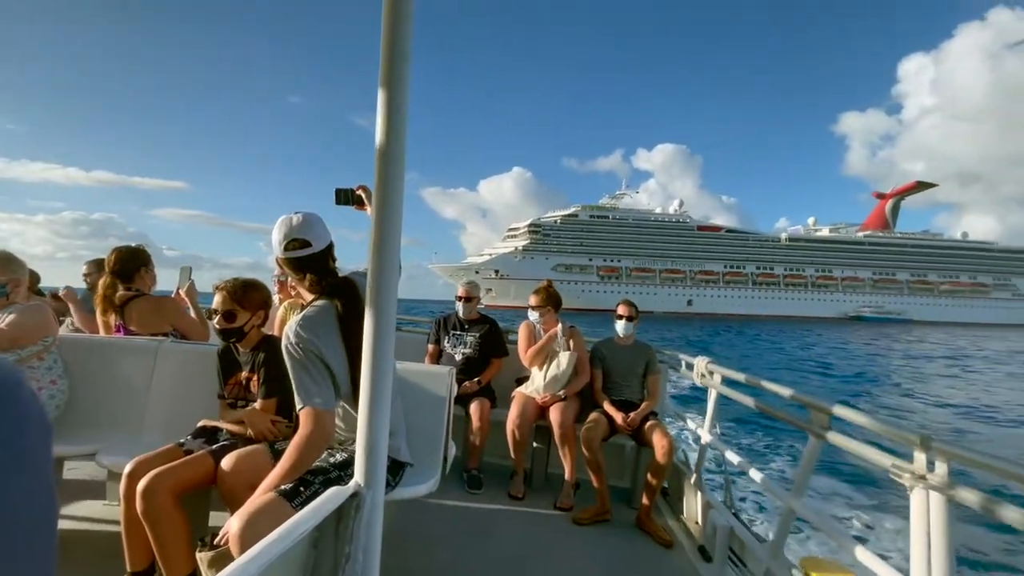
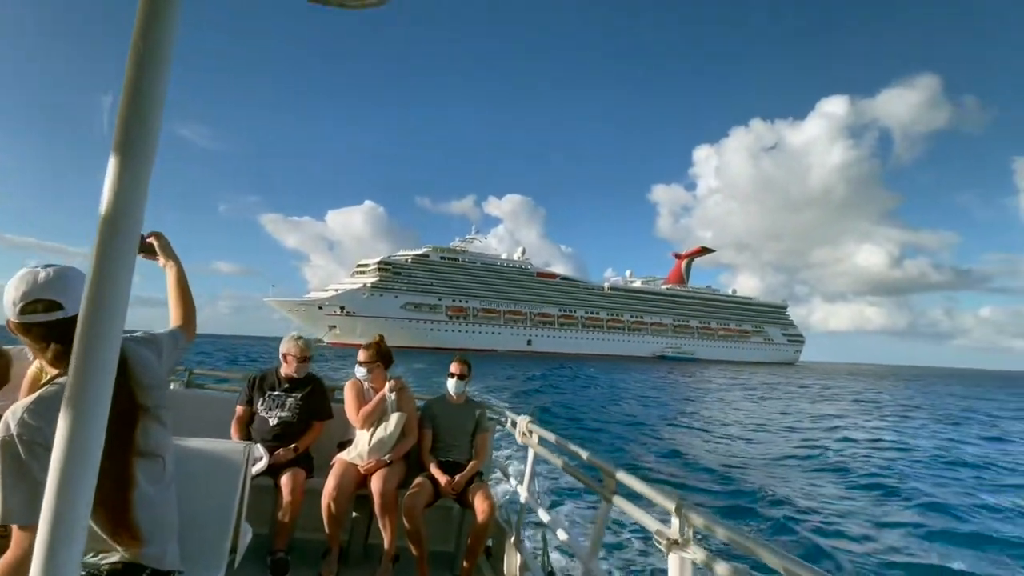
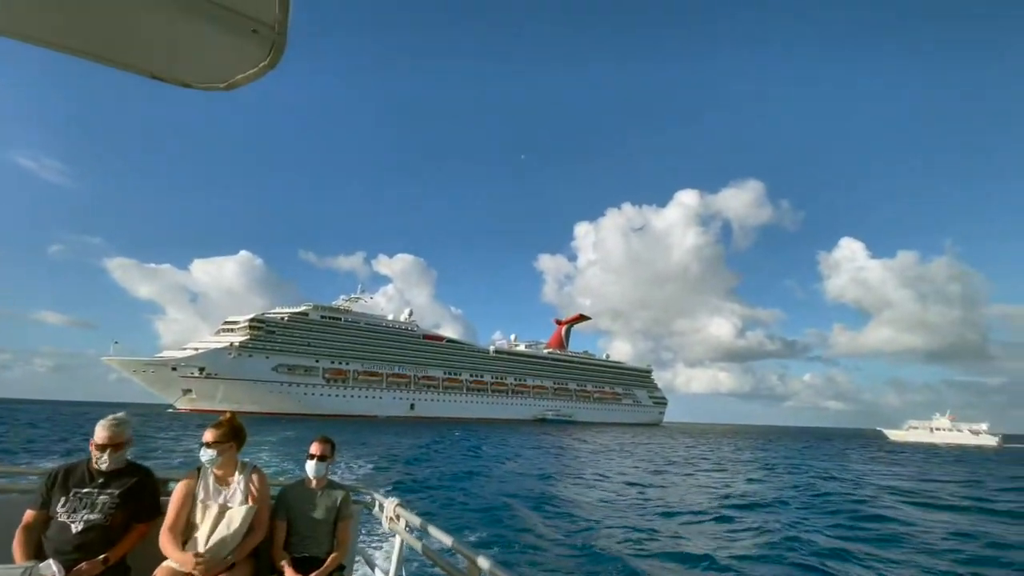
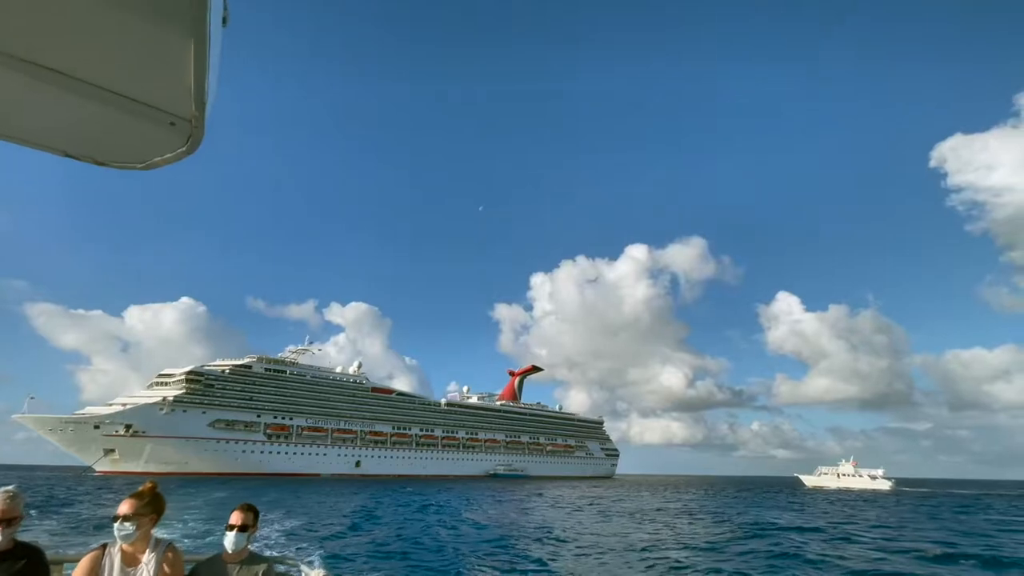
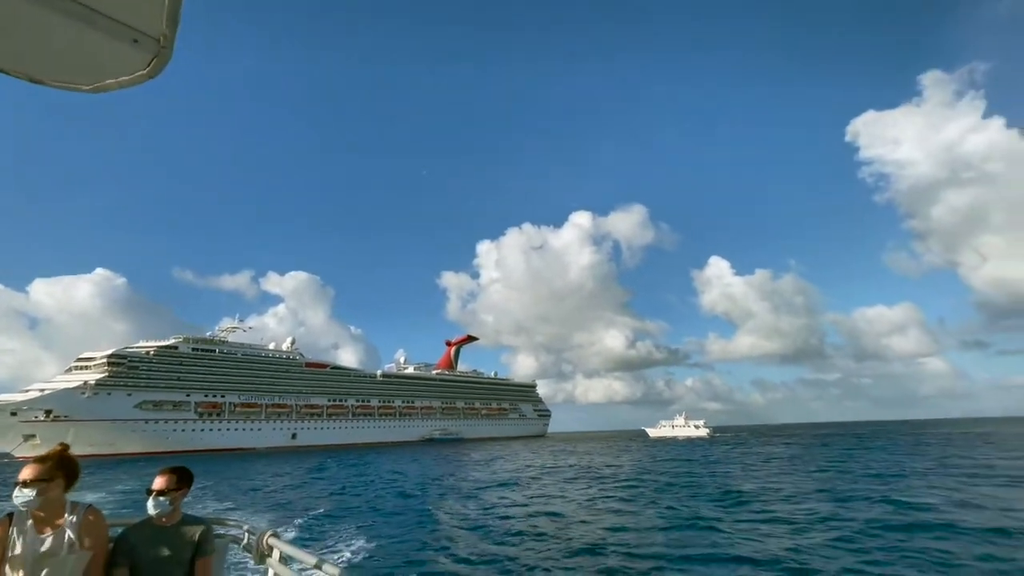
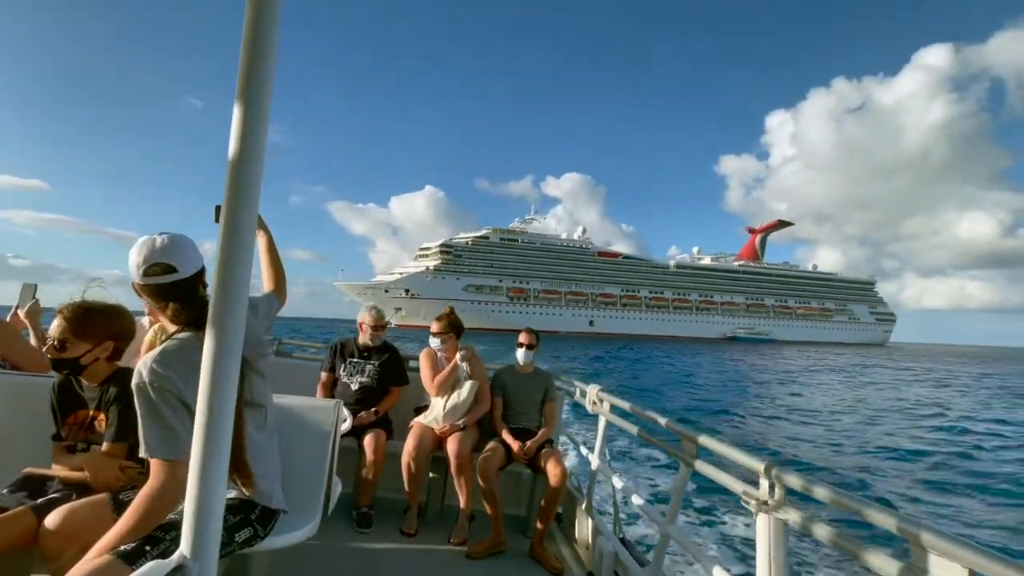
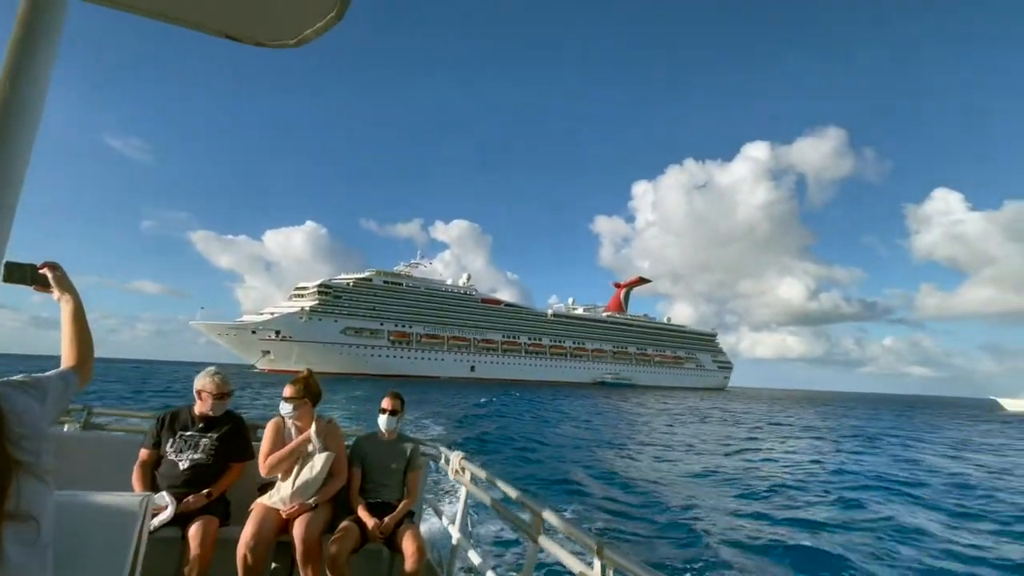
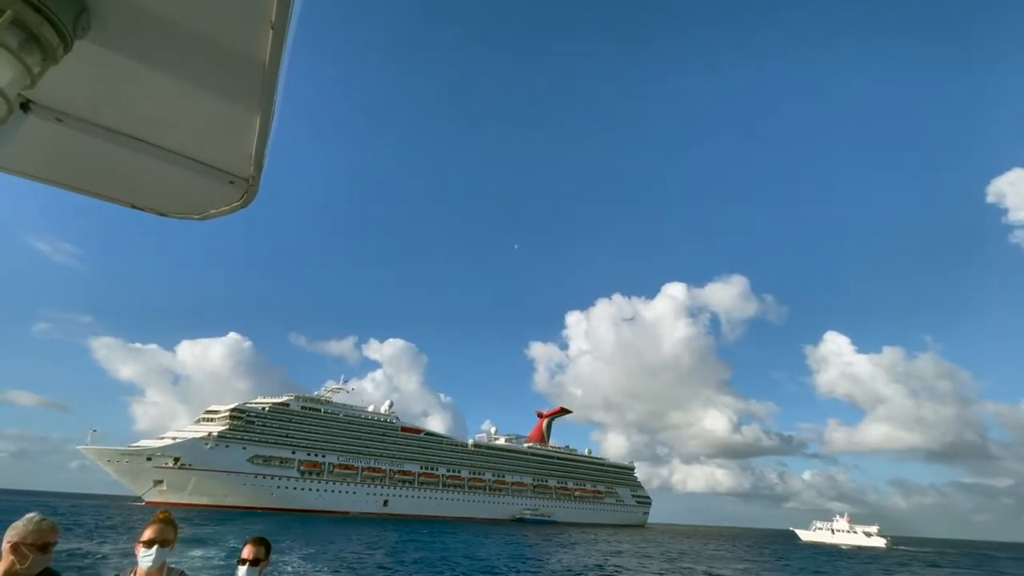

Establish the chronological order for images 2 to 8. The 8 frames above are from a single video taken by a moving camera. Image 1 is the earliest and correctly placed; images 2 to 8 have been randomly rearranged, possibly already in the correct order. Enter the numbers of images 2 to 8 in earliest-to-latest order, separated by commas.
6, 2, 7, 3, 4, 8, 5
